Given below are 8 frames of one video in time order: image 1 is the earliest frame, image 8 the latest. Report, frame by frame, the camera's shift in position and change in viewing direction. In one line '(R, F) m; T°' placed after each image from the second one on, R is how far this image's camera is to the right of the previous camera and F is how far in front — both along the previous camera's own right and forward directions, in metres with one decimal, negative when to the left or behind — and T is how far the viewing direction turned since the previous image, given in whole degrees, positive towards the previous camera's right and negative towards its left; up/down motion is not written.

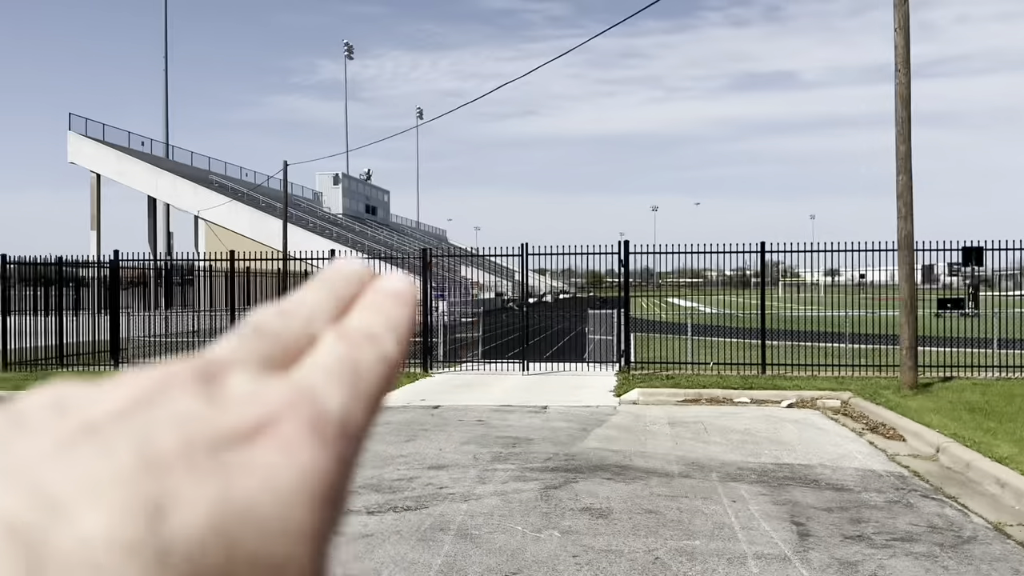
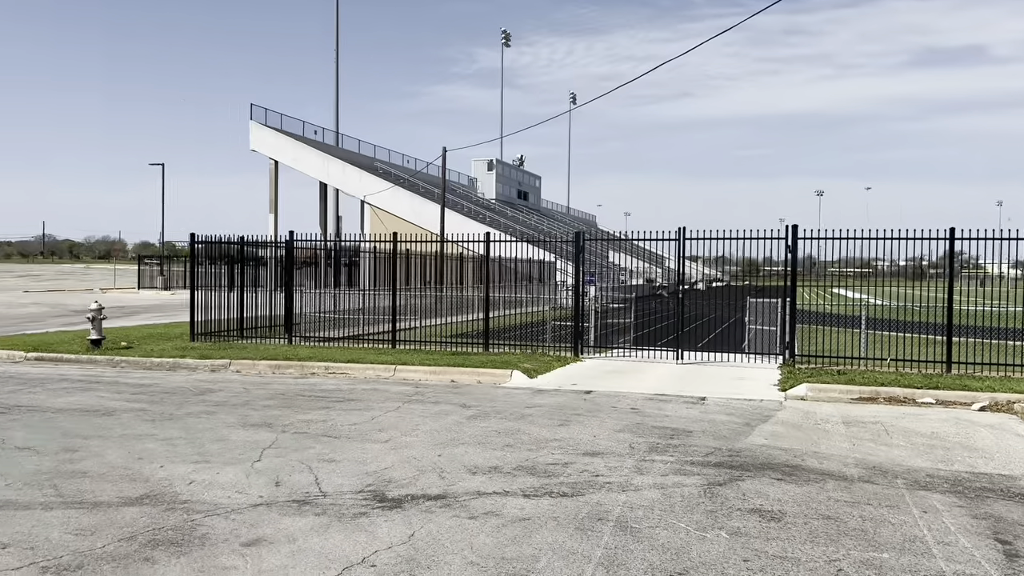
(-0.1, +0.2) m; -11°
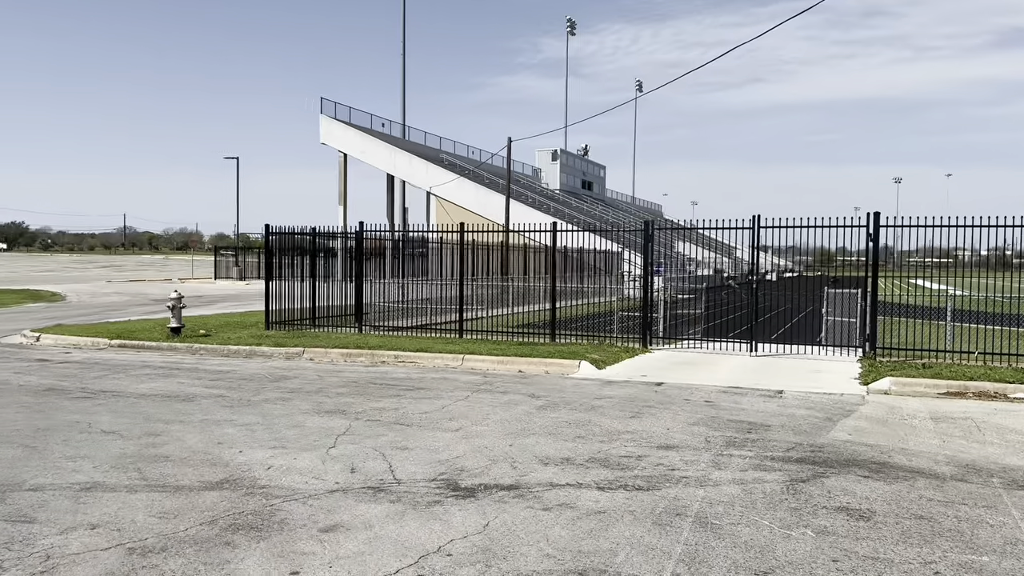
(-0.1, +0.1) m; -5°
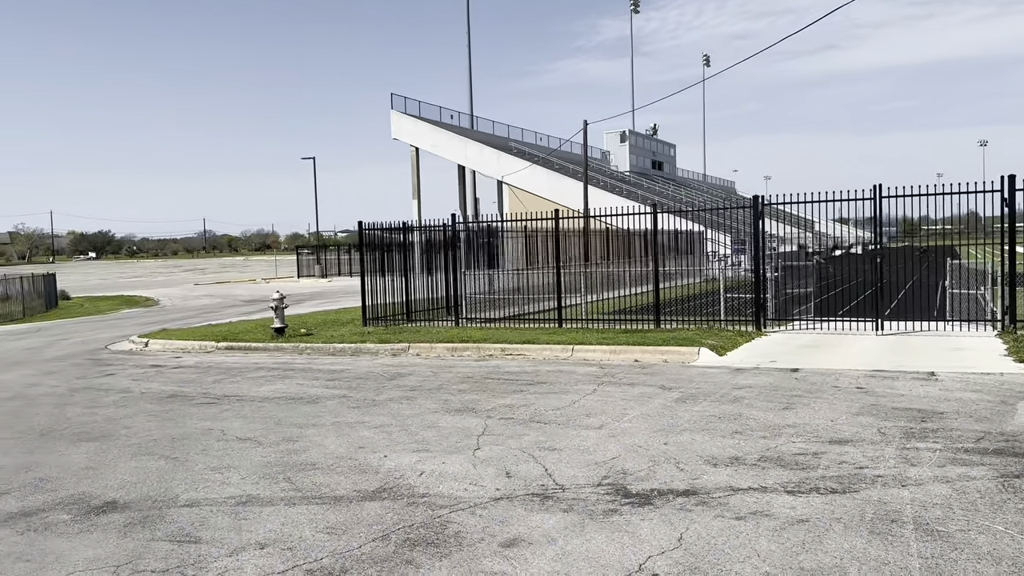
(-0.7, +0.4) m; -5°
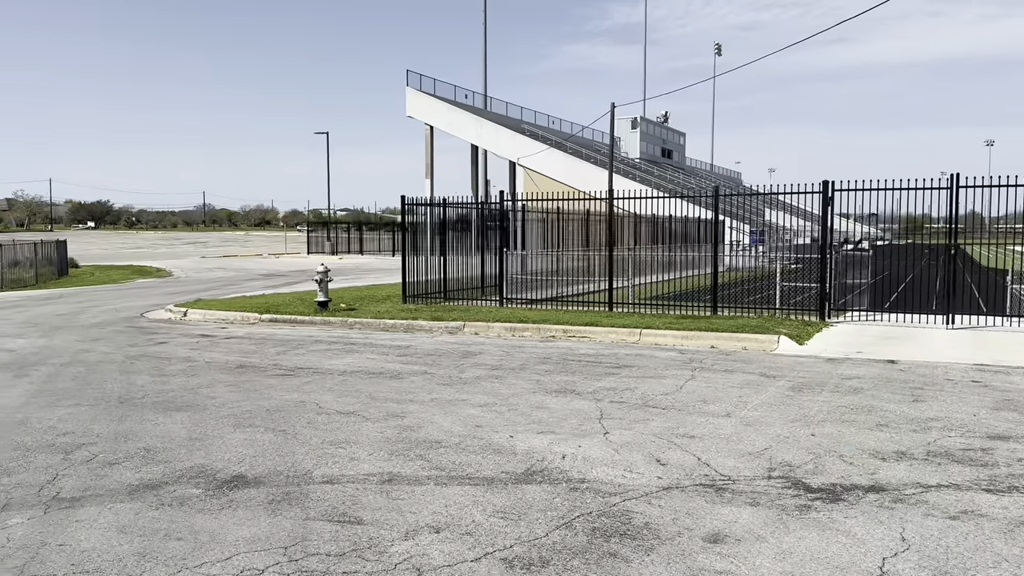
(-1.2, +0.4) m; 0°
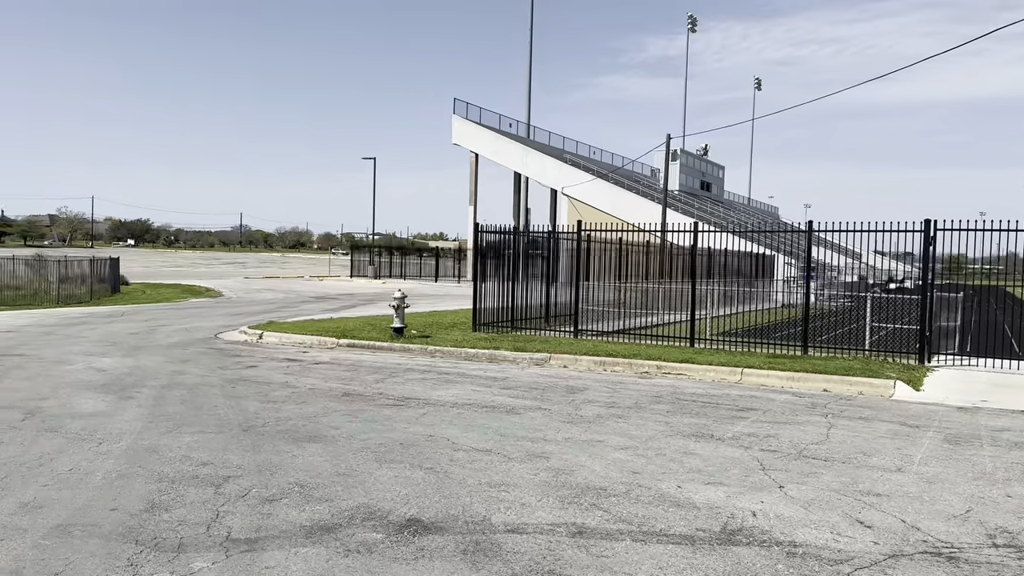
(-1.1, +0.3) m; -2°
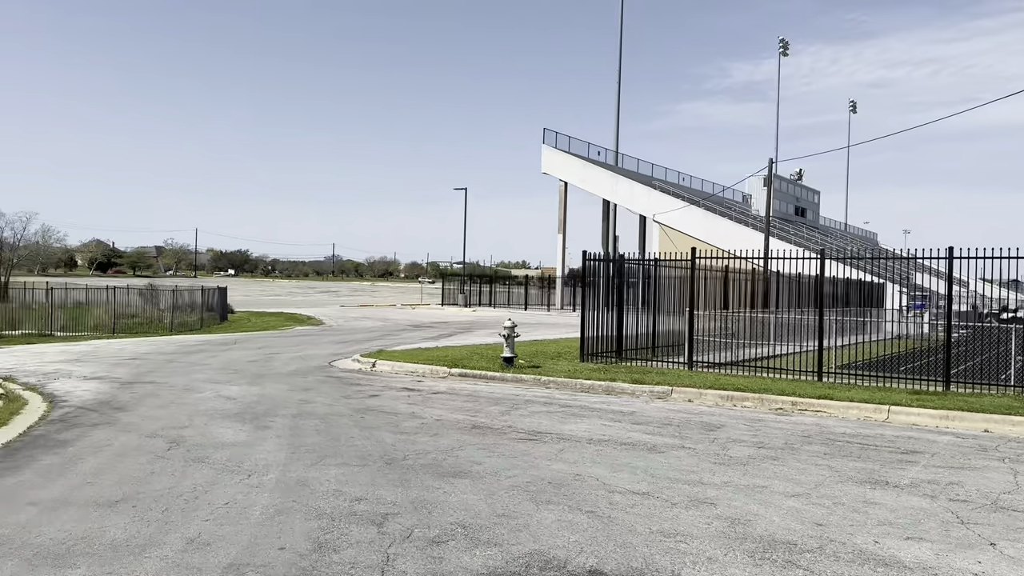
(-0.7, +0.3) m; -6°
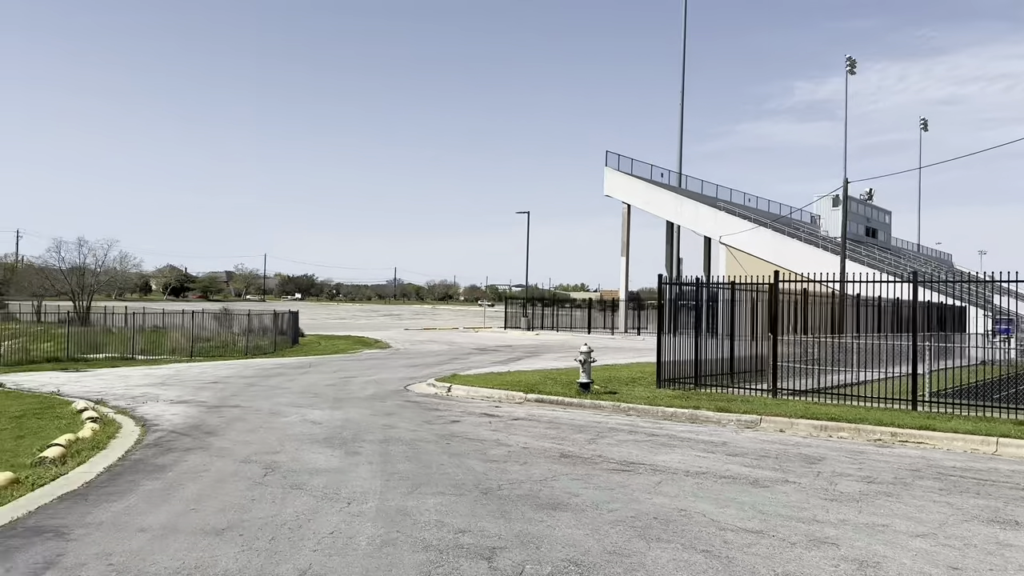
(-0.4, +0.1) m; -4°
